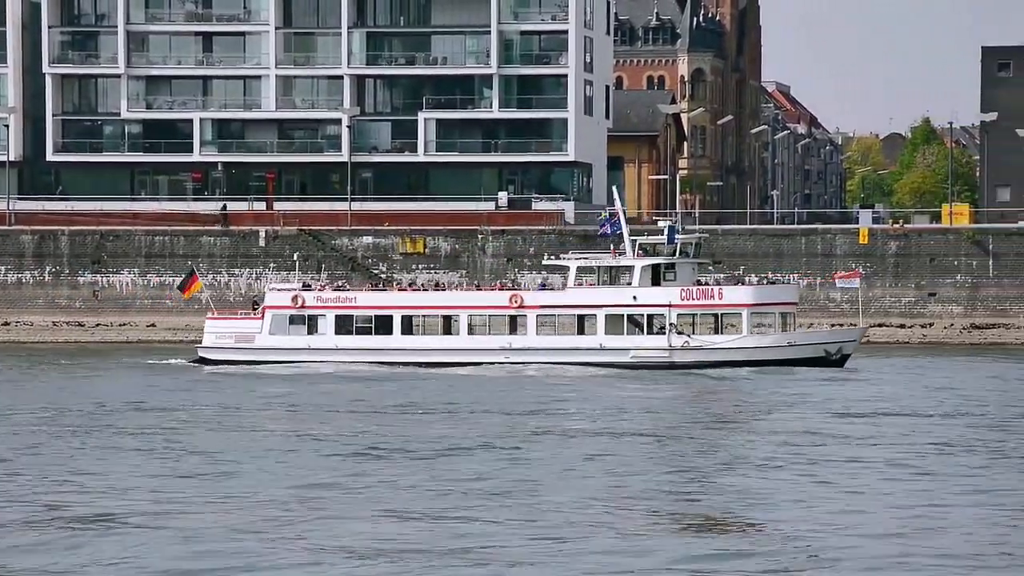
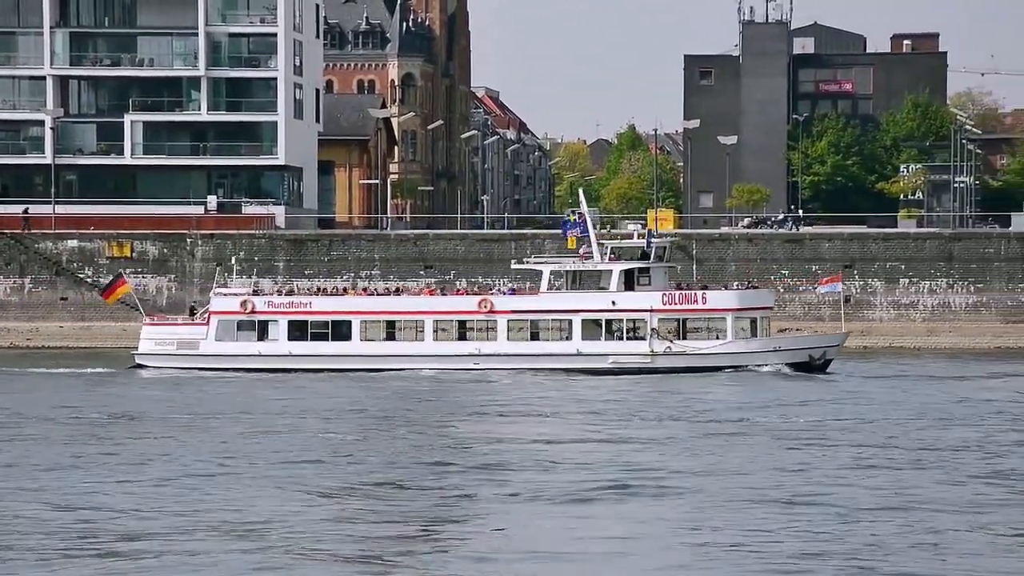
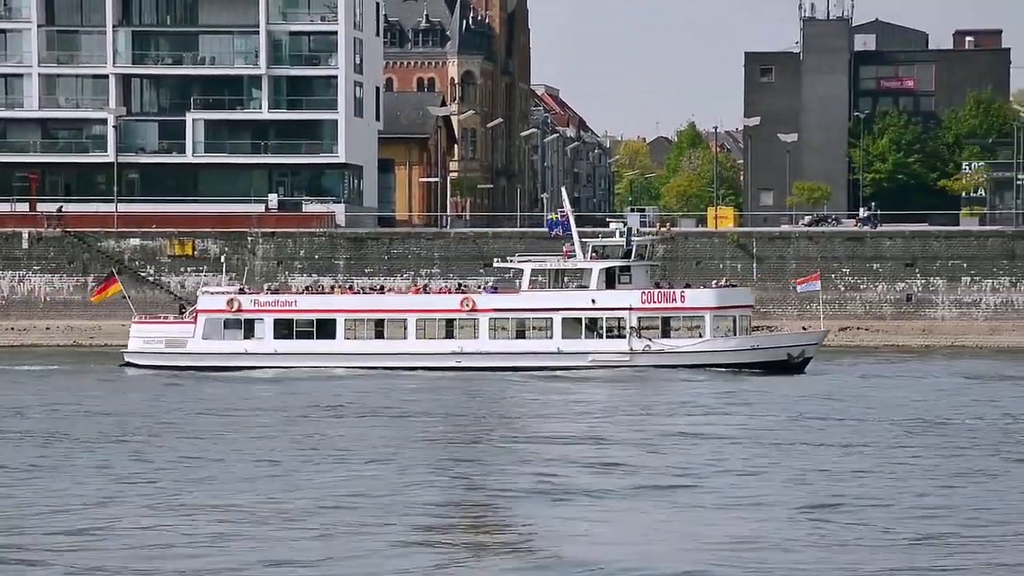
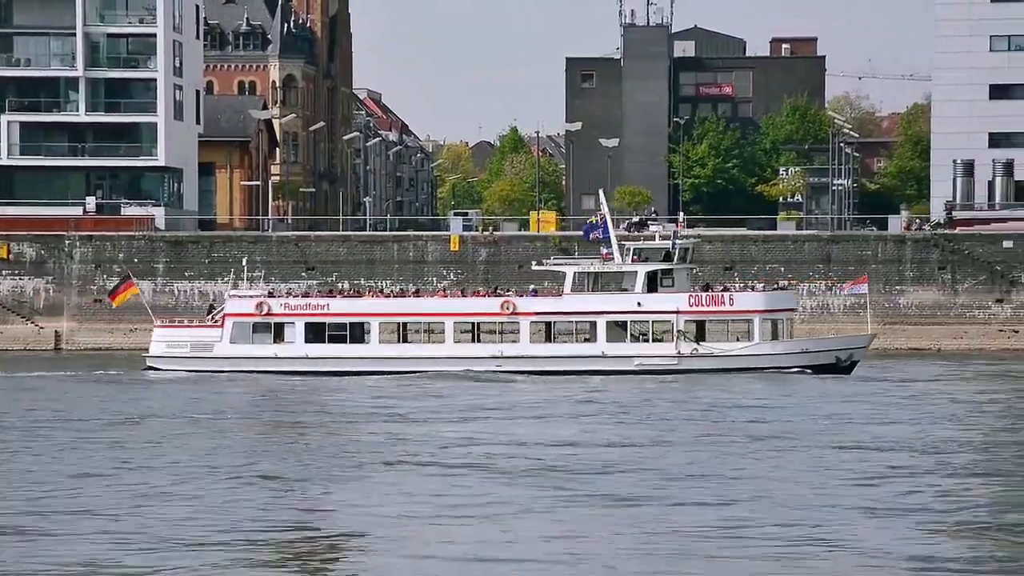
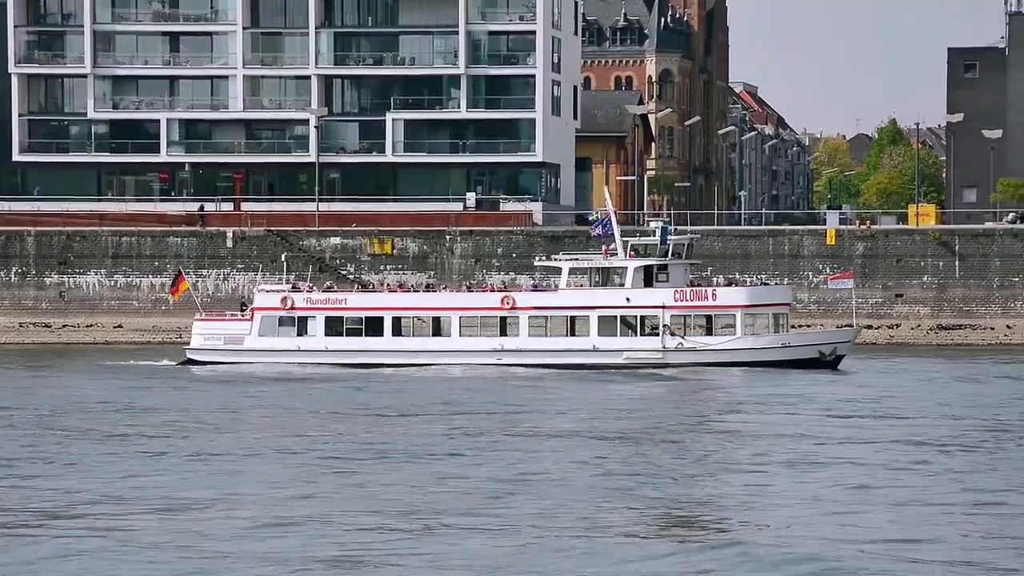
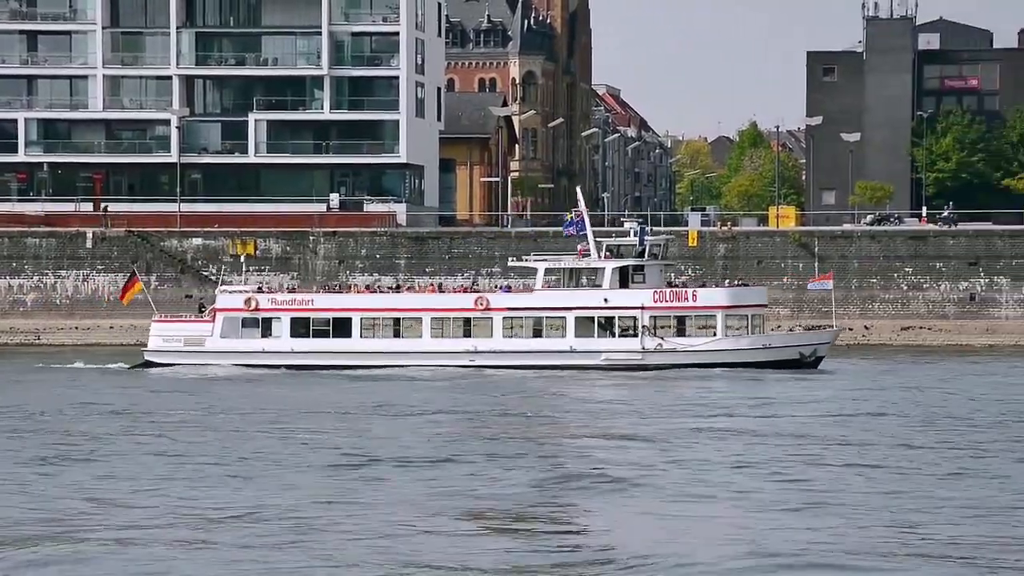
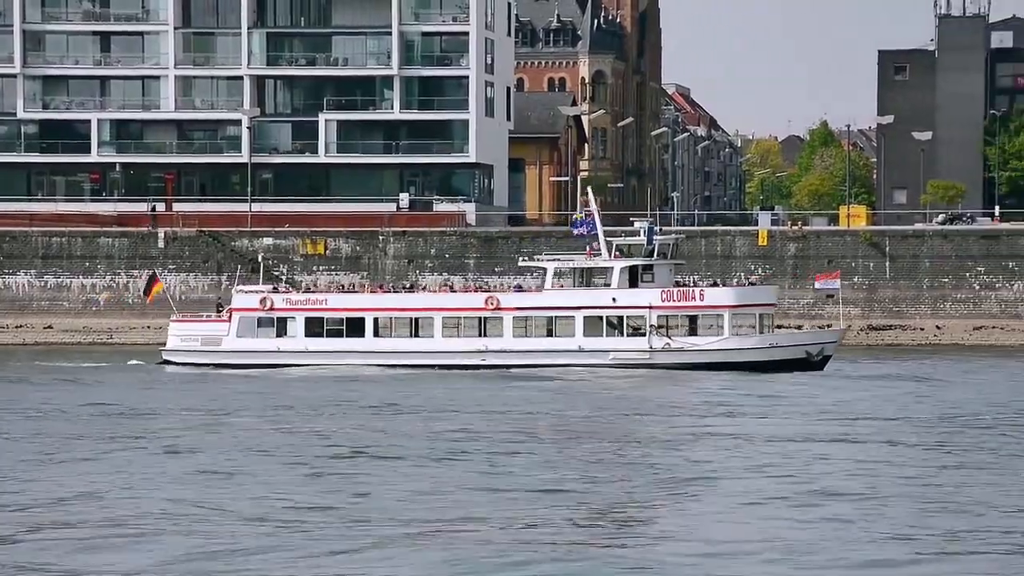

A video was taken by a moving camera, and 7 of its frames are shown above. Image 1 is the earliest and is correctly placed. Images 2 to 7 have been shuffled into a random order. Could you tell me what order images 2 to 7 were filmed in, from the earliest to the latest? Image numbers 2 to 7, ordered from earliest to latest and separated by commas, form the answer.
5, 7, 6, 3, 2, 4
